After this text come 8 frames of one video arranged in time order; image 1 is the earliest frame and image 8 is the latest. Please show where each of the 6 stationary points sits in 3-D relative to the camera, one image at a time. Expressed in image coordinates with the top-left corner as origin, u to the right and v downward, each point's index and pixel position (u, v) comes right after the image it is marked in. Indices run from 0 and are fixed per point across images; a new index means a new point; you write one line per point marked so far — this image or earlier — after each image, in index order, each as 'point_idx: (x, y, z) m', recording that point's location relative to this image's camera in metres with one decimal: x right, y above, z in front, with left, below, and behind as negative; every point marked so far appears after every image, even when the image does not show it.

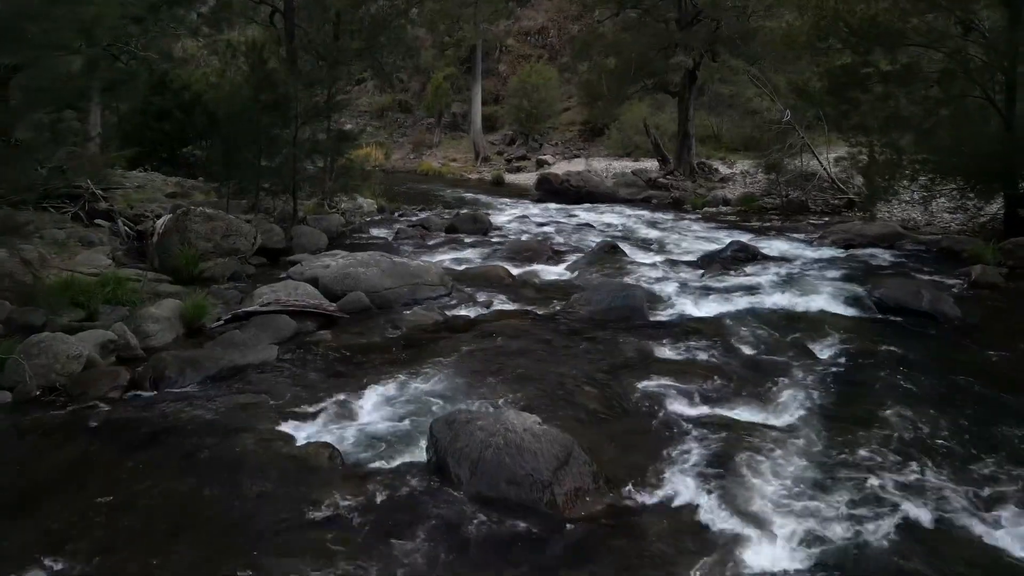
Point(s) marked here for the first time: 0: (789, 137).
0: (+7.1, +3.8, +17.0) m
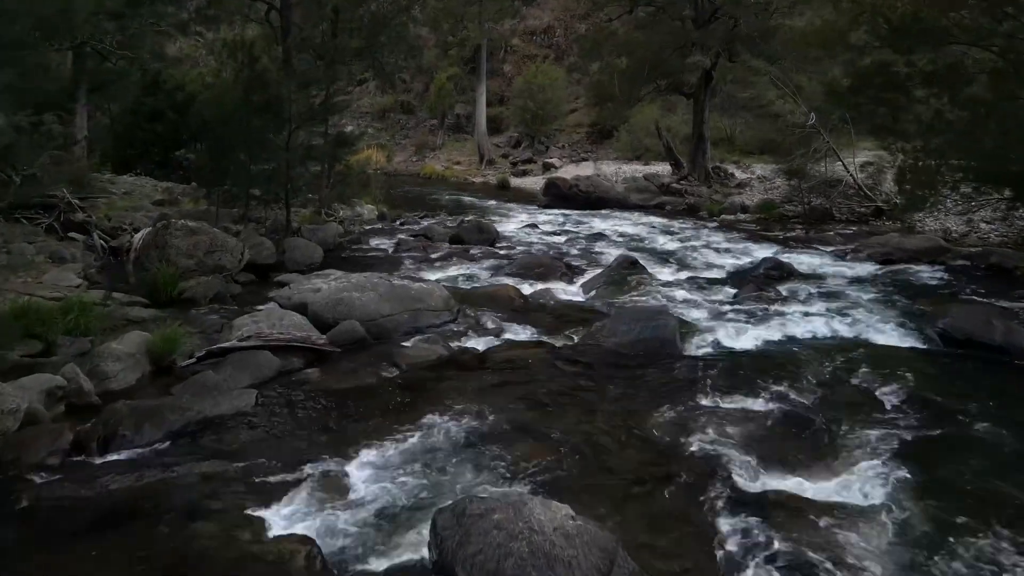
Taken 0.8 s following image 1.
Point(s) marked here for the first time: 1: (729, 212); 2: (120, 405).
0: (+7.3, +3.5, +16.1) m
1: (+5.9, +2.0, +18.0) m
2: (-3.0, -0.9, +5.1) m
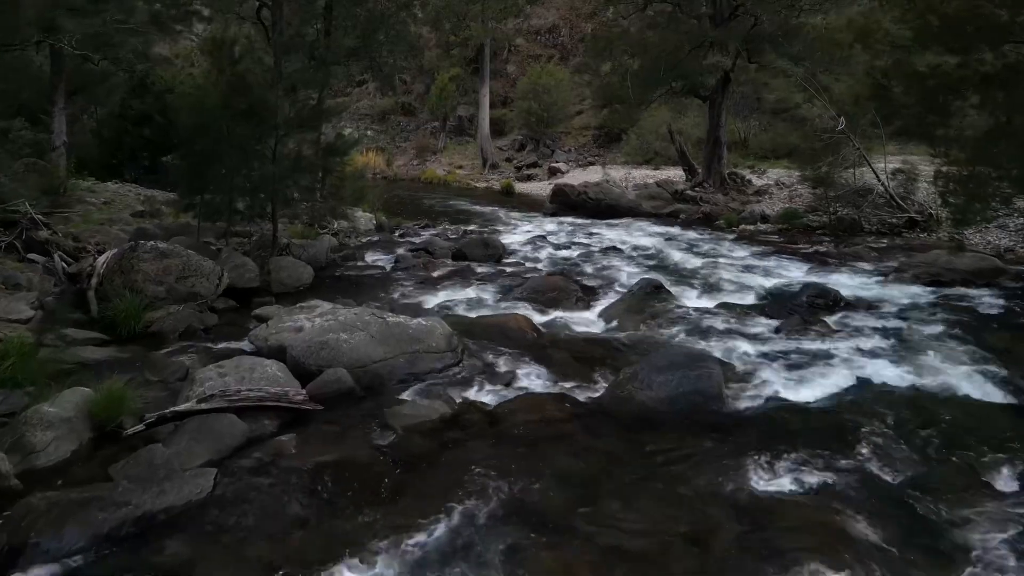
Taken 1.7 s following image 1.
0: (+7.4, +3.2, +15.0) m
1: (+6.0, +1.6, +17.0) m
2: (-2.9, -1.3, +4.1) m
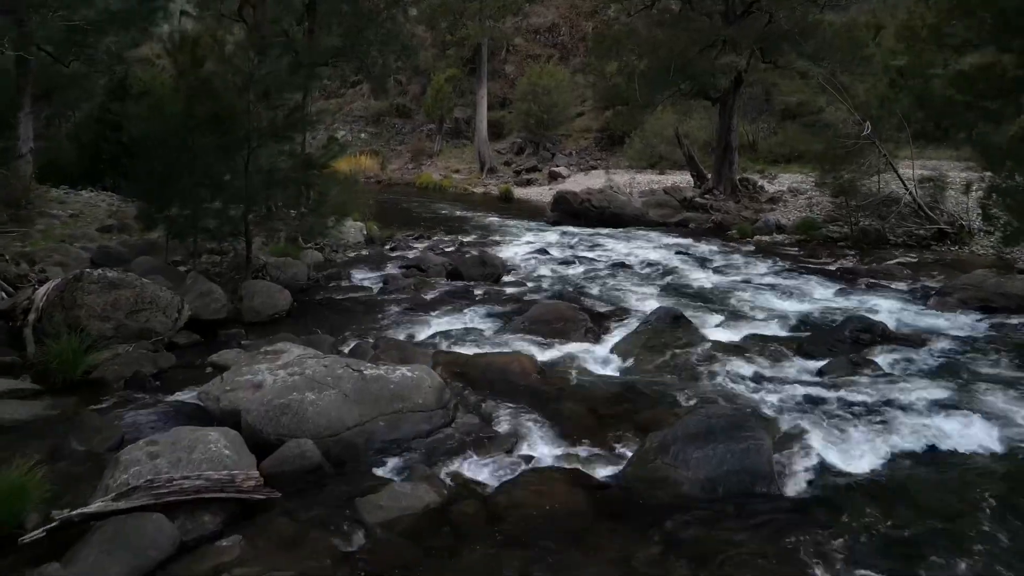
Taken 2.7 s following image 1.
0: (+7.4, +2.8, +14.0) m
1: (+6.0, +1.3, +15.9) m
2: (-2.9, -1.6, +3.0) m
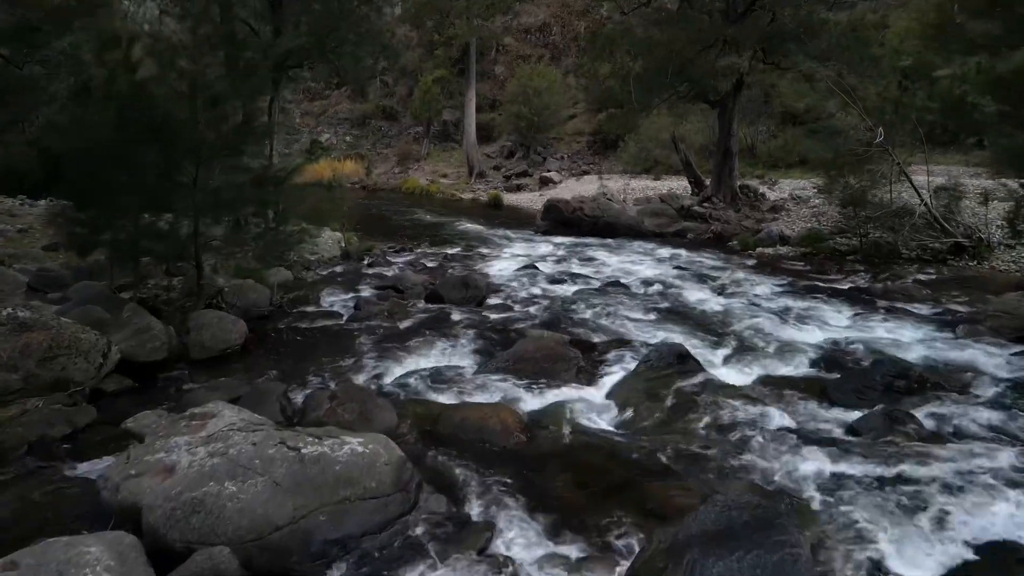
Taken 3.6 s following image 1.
0: (+7.1, +2.5, +13.0) m
1: (+5.7, +0.9, +15.0) m
2: (-3.0, -2.0, +2.0) m
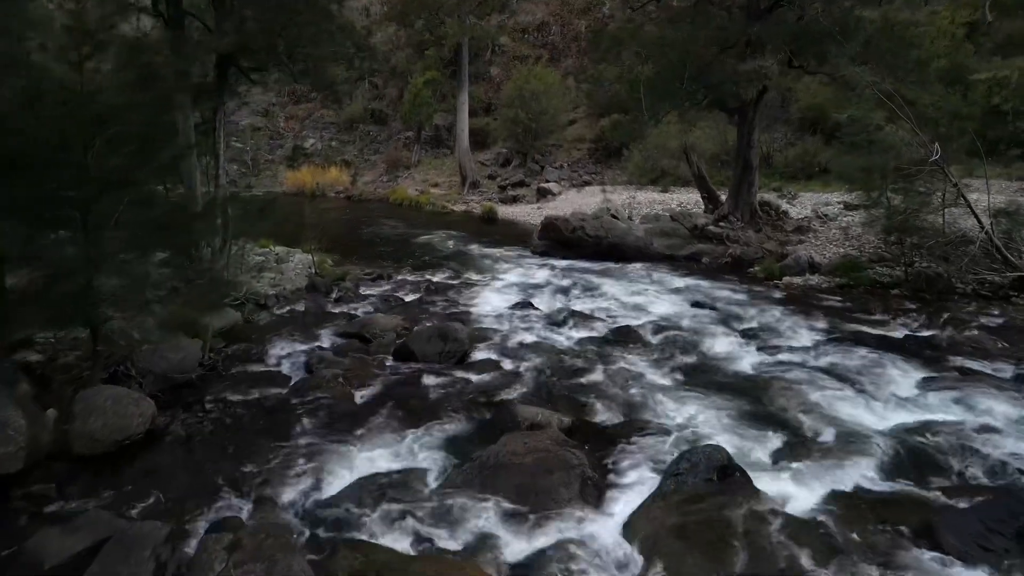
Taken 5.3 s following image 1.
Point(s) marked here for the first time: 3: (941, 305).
0: (+7.0, +1.8, +11.2) m
1: (+5.6, +0.3, +13.1) m
2: (-3.2, -2.7, +0.1) m
3: (+7.0, -0.3, +10.8) m
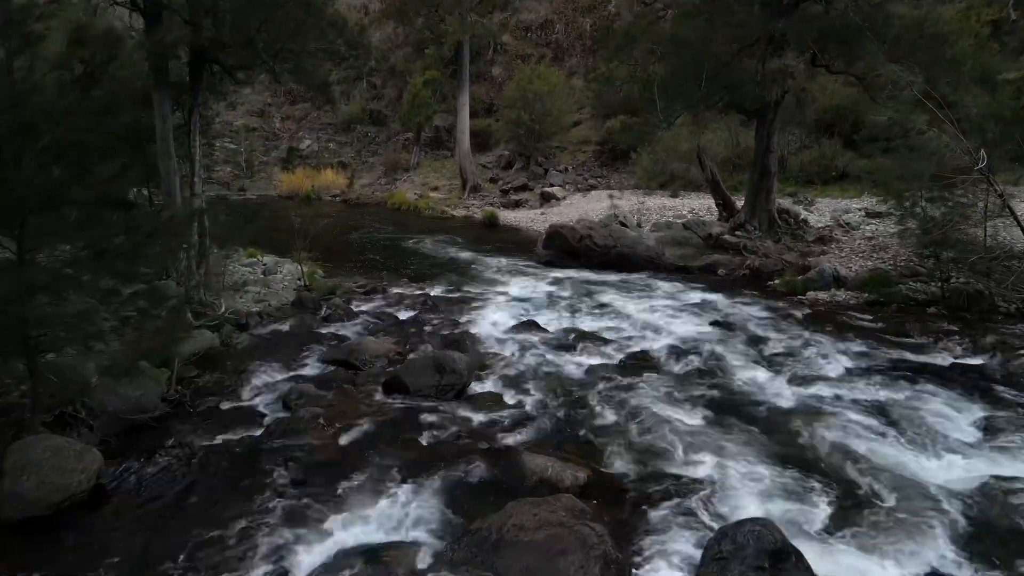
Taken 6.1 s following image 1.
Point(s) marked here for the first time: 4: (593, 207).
0: (+7.0, +1.5, +10.3) m
1: (+5.6, 0.0, +12.2) m
2: (-3.1, -3.0, -0.8) m
3: (+7.0, -0.6, +9.8) m
4: (+2.4, +2.4, +19.4) m
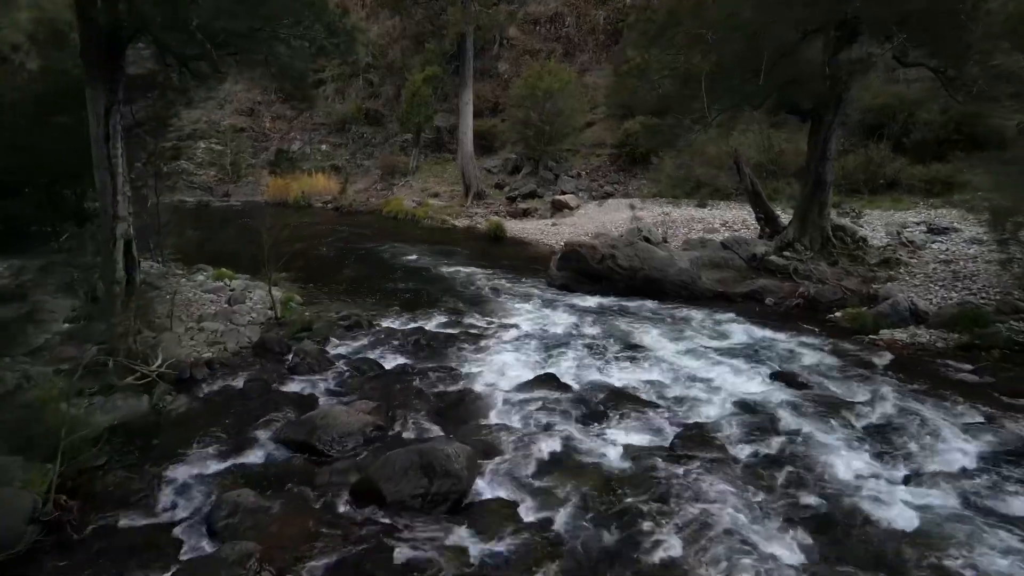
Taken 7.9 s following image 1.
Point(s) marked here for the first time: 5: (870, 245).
0: (+7.2, +0.9, +8.1) m
1: (+5.8, -0.6, +10.1) m
2: (-3.0, -3.5, -2.9) m
3: (+7.2, -1.2, +7.7) m
4: (+2.6, +1.8, +17.3) m
5: (+7.0, +0.8, +13.1) m
